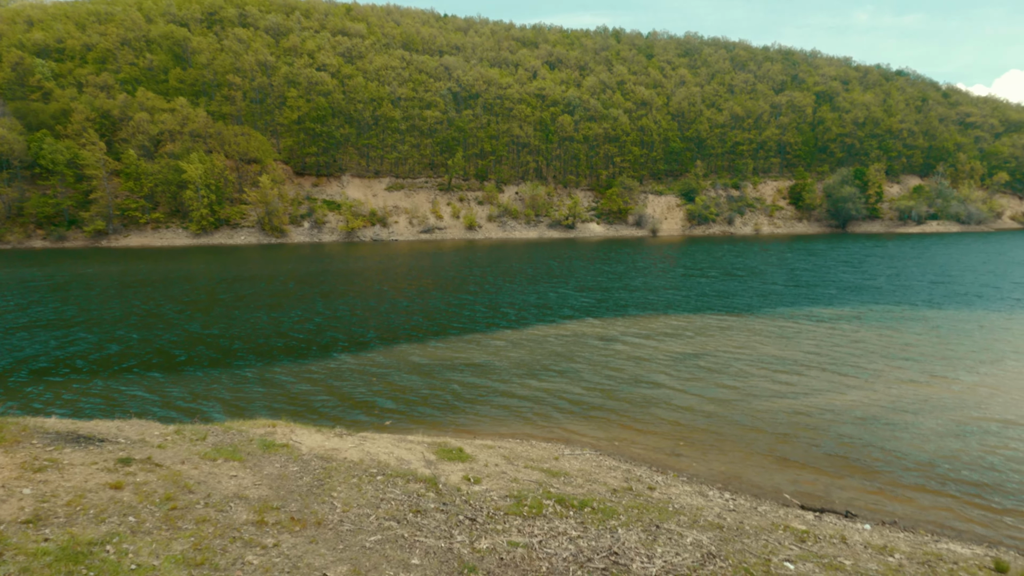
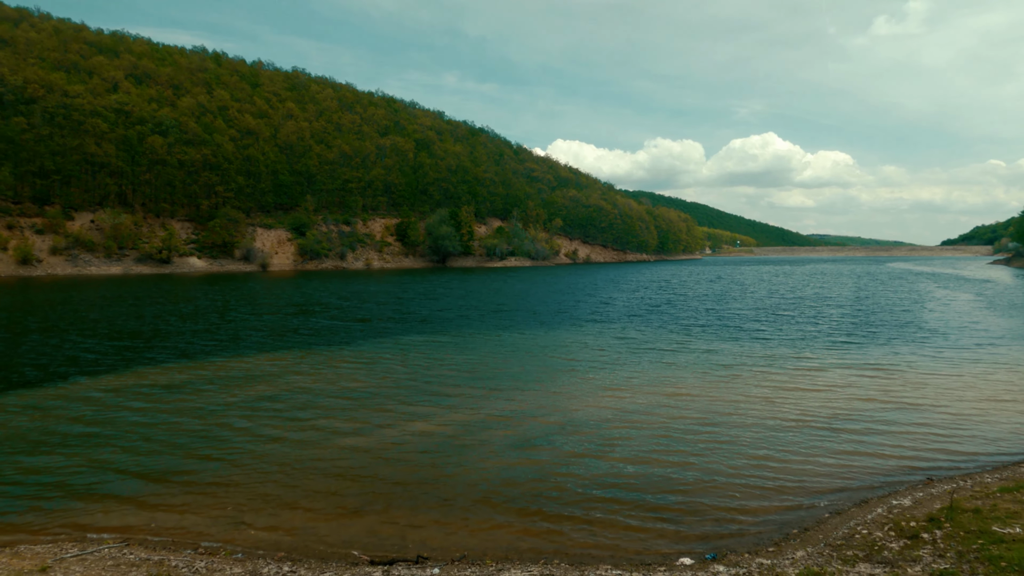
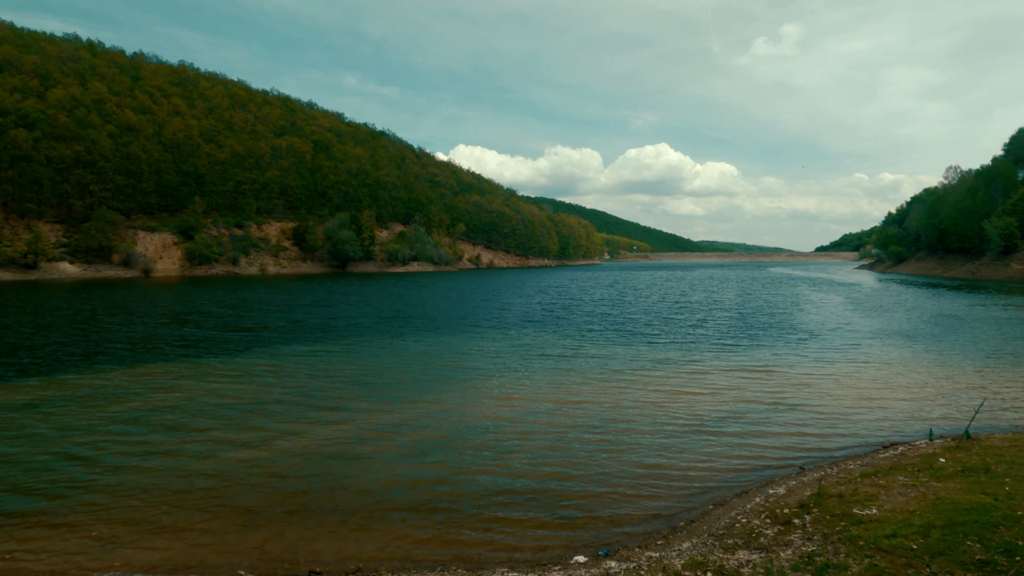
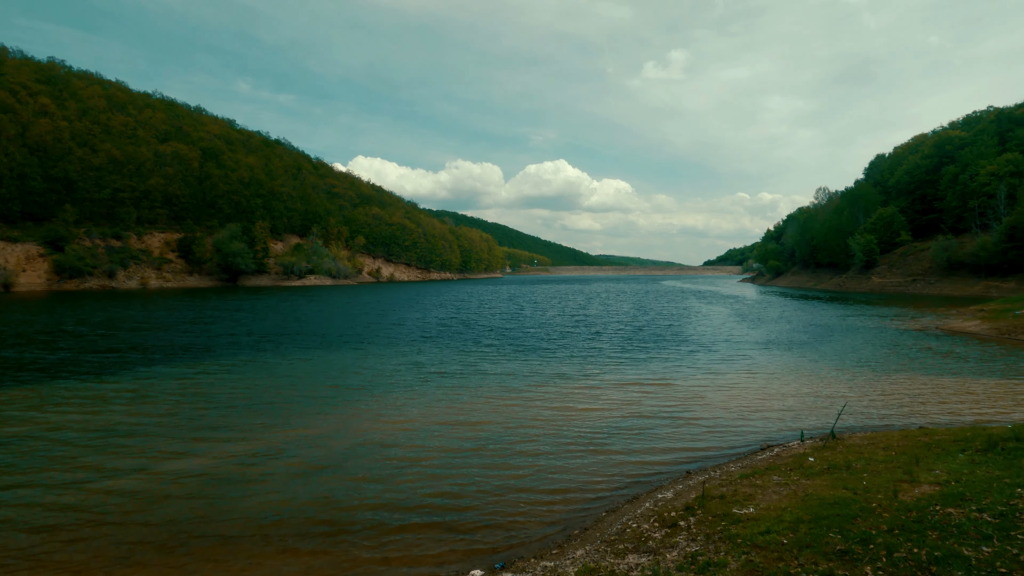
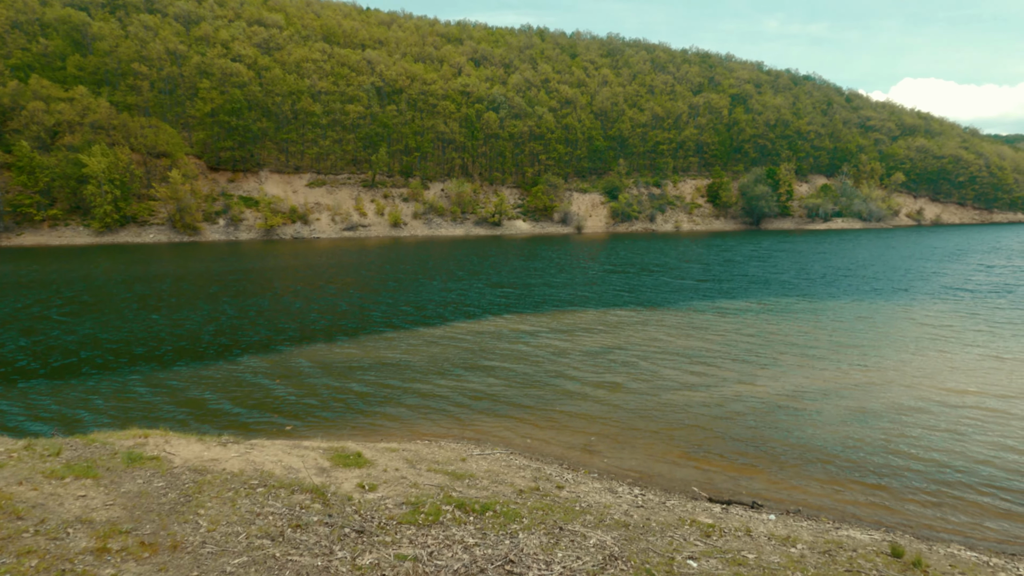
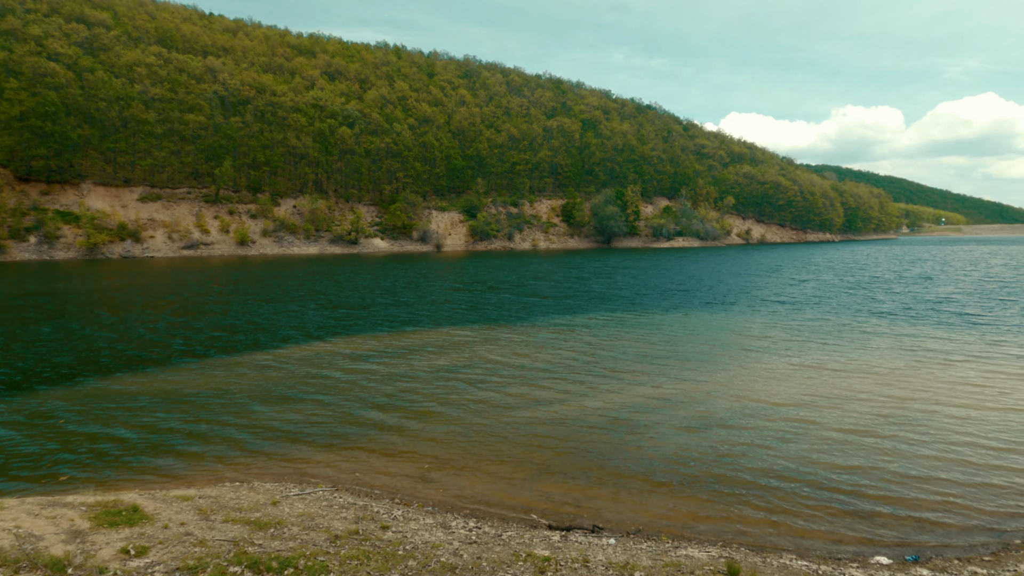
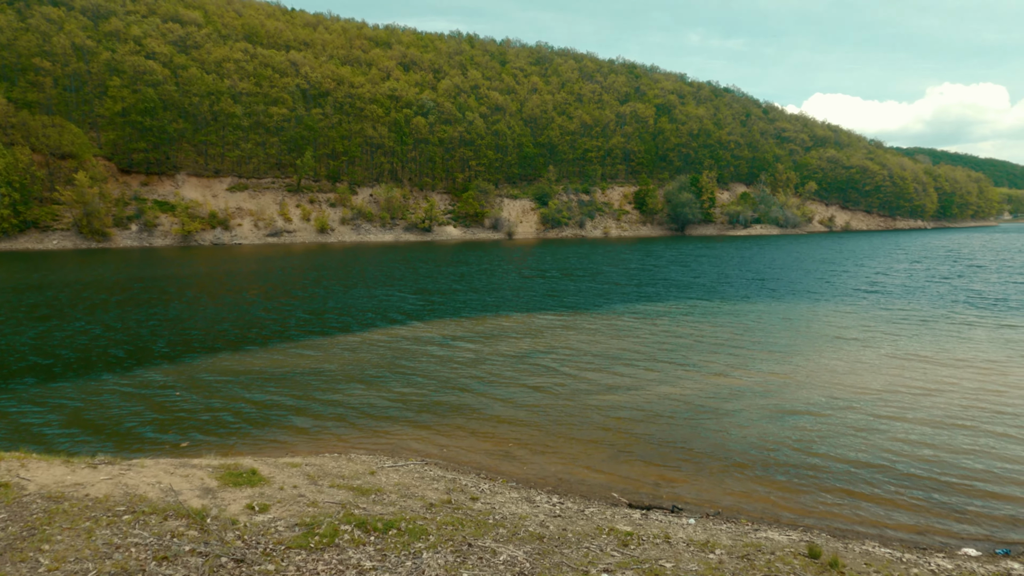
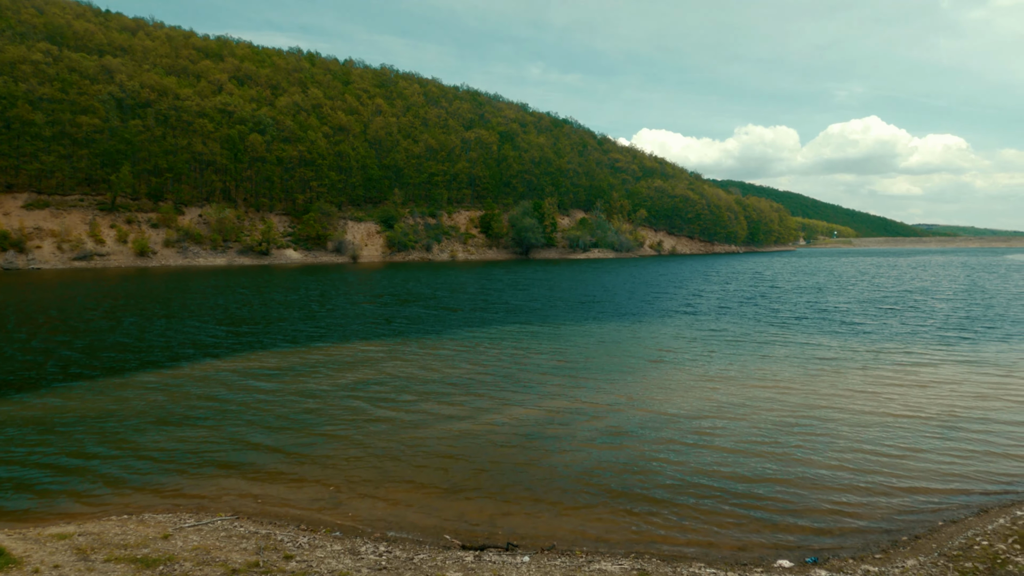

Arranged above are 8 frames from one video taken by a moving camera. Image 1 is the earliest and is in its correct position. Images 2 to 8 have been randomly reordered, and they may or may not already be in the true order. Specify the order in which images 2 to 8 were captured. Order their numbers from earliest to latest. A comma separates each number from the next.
5, 7, 6, 8, 2, 3, 4
